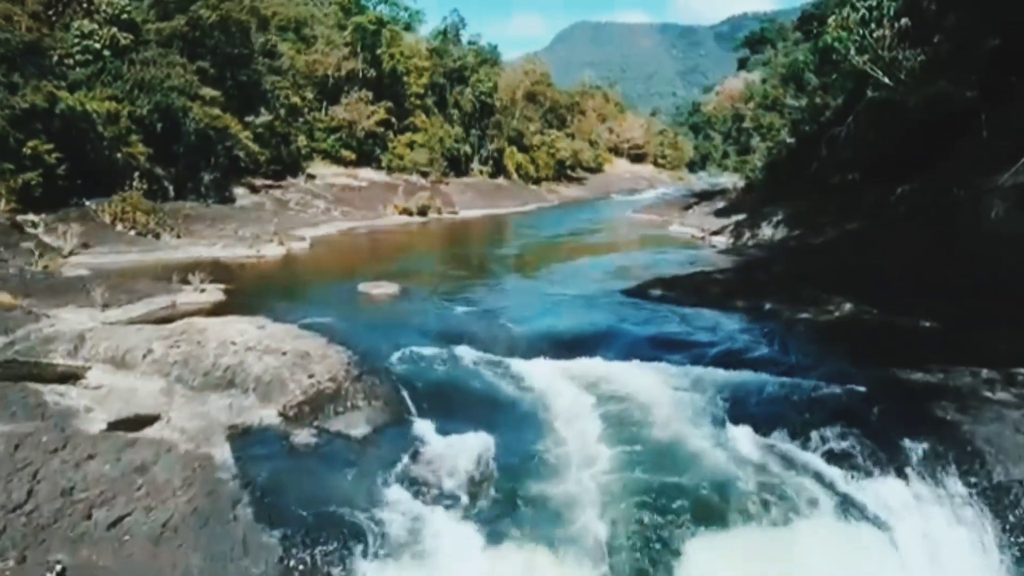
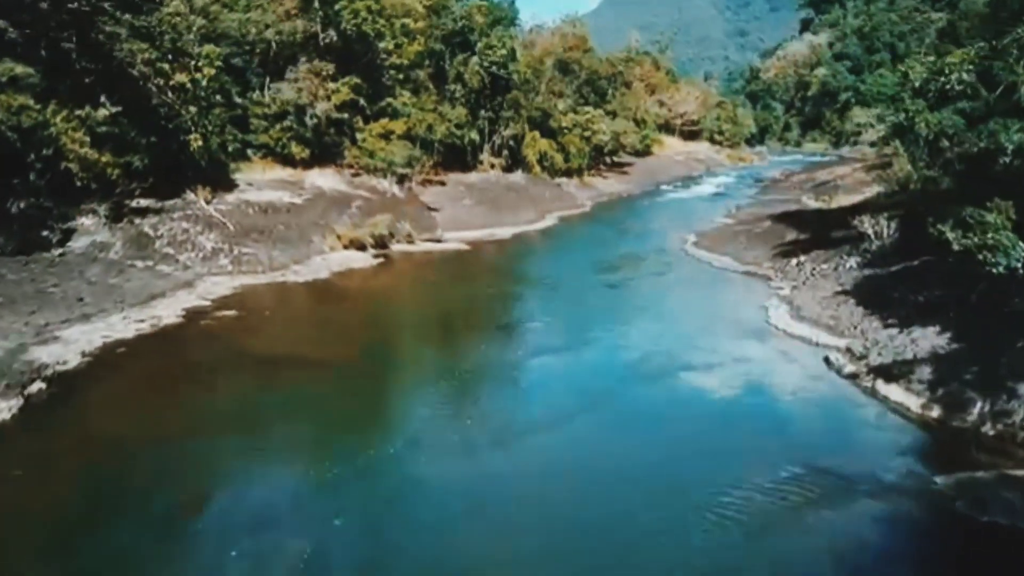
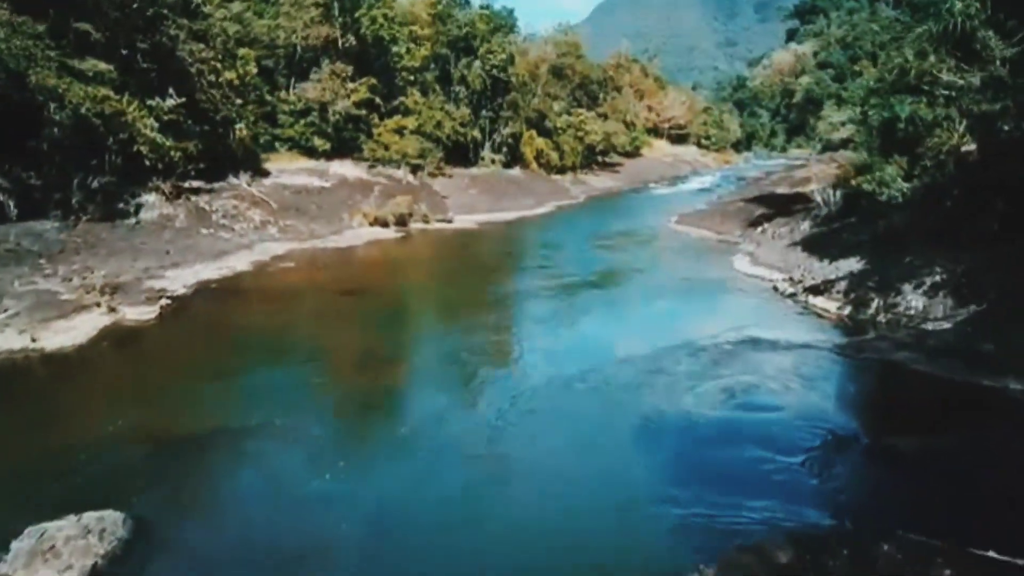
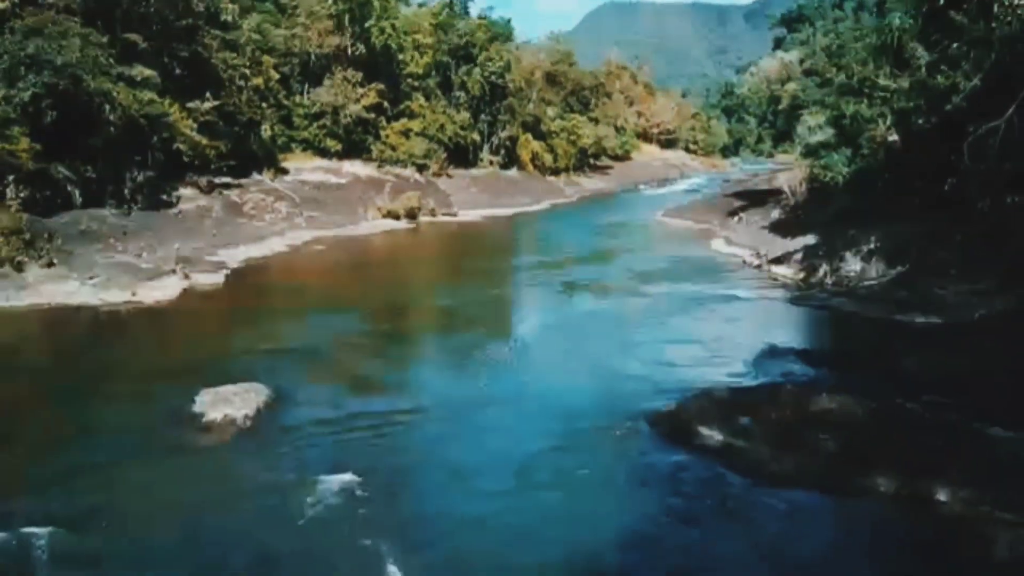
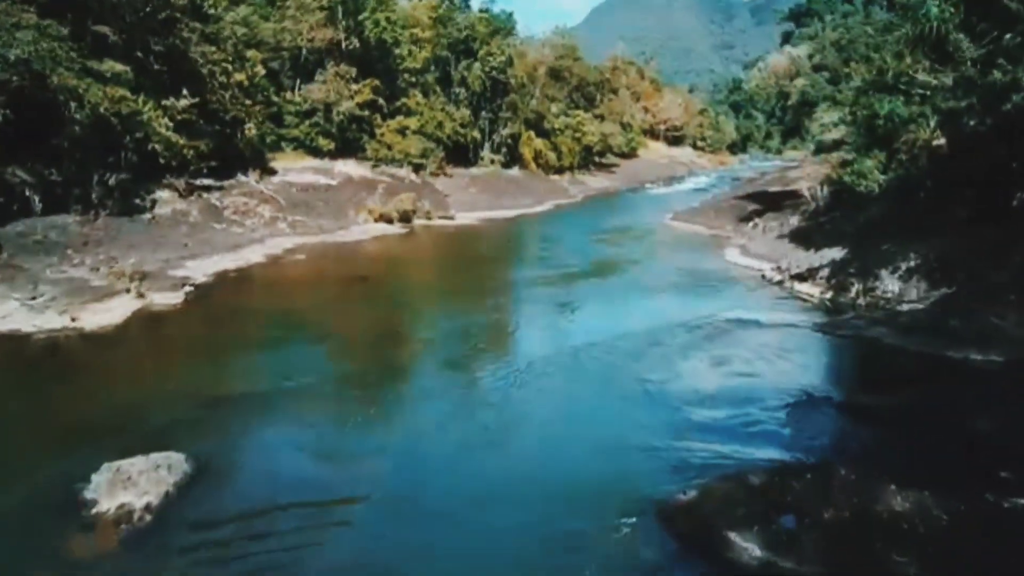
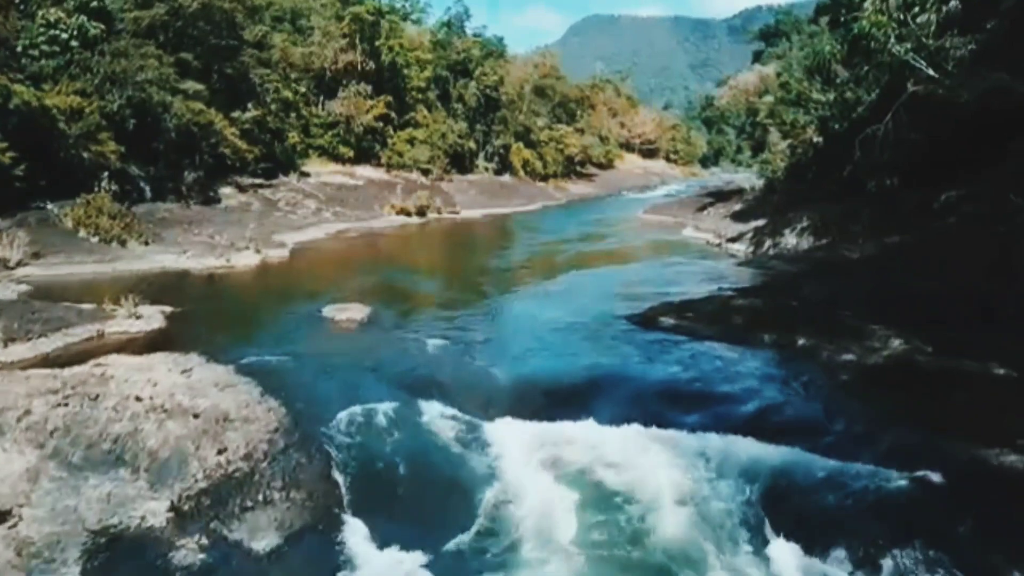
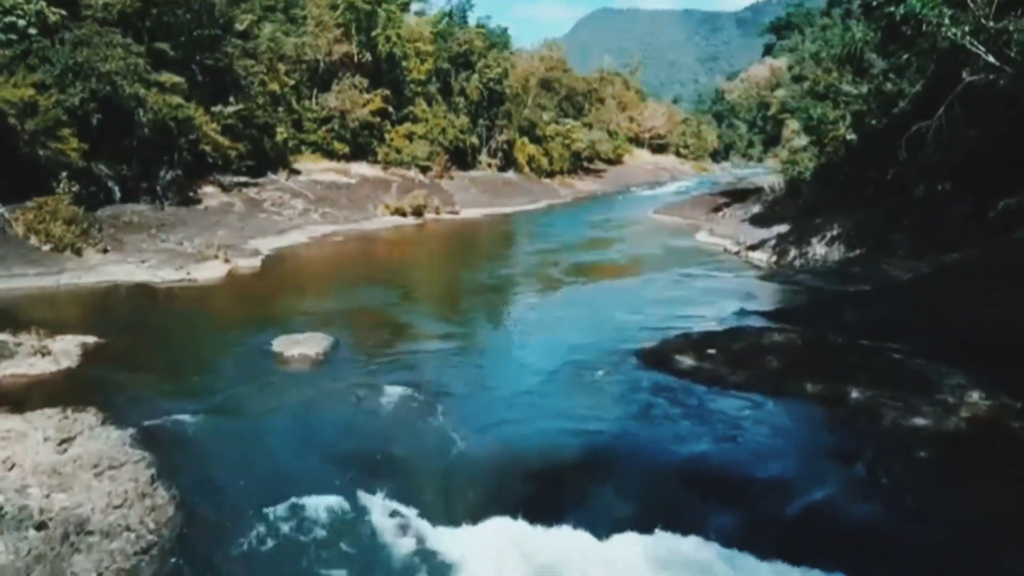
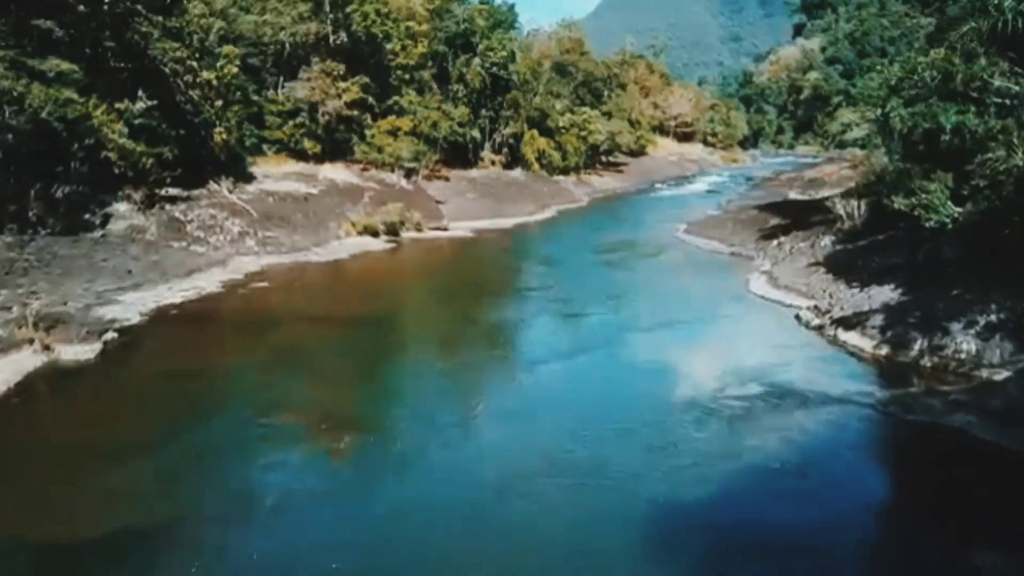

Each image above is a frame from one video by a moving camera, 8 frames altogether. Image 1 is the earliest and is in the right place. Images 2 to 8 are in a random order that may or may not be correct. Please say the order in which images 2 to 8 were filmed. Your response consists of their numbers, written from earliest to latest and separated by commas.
6, 7, 4, 5, 3, 8, 2
